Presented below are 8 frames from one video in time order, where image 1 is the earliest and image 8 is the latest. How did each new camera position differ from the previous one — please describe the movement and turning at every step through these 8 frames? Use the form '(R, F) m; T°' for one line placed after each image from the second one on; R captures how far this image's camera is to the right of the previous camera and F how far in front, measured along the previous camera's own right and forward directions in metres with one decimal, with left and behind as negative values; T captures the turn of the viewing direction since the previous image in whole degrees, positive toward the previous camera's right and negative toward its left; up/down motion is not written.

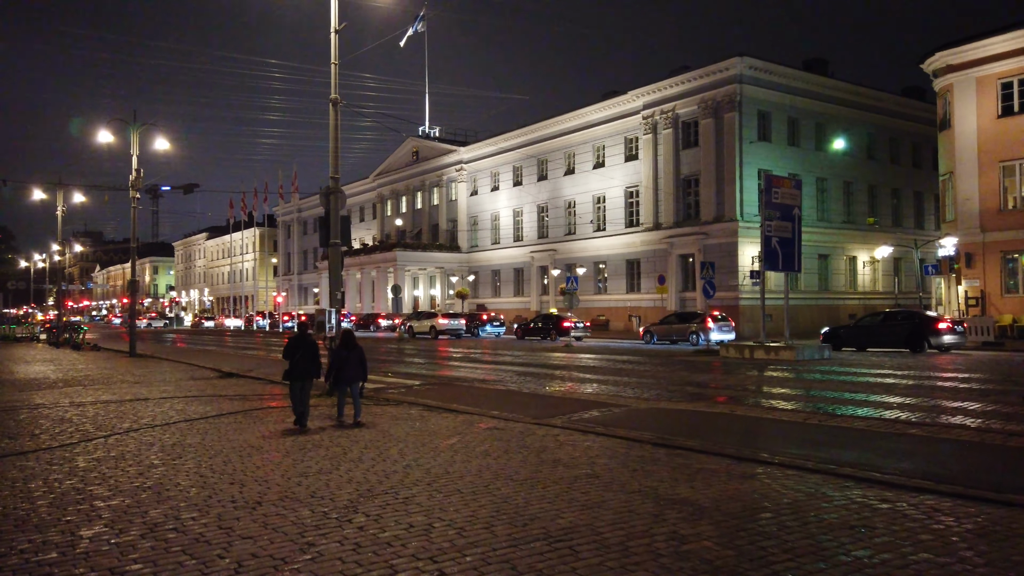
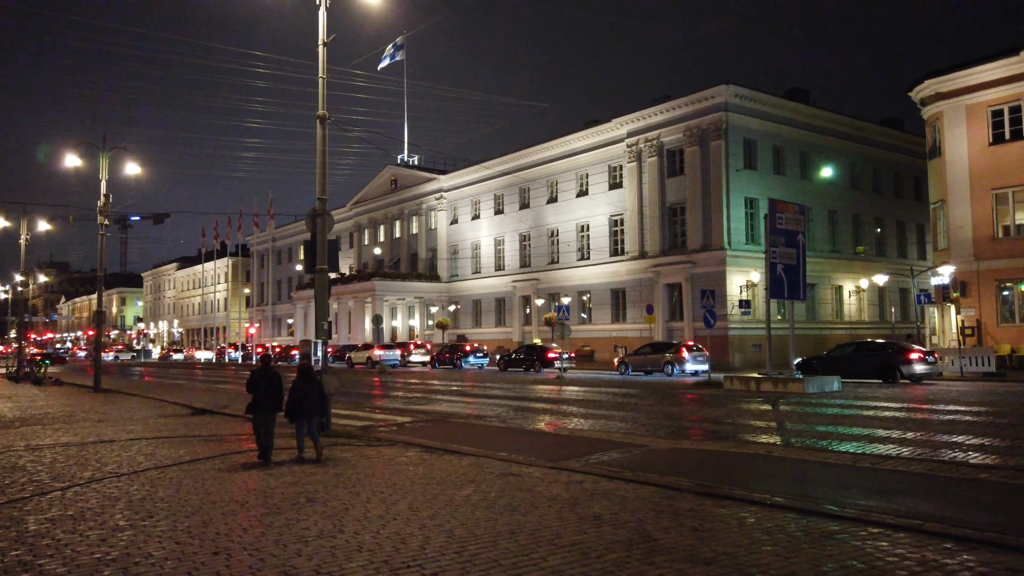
(-0.5, +1.1) m; +2°
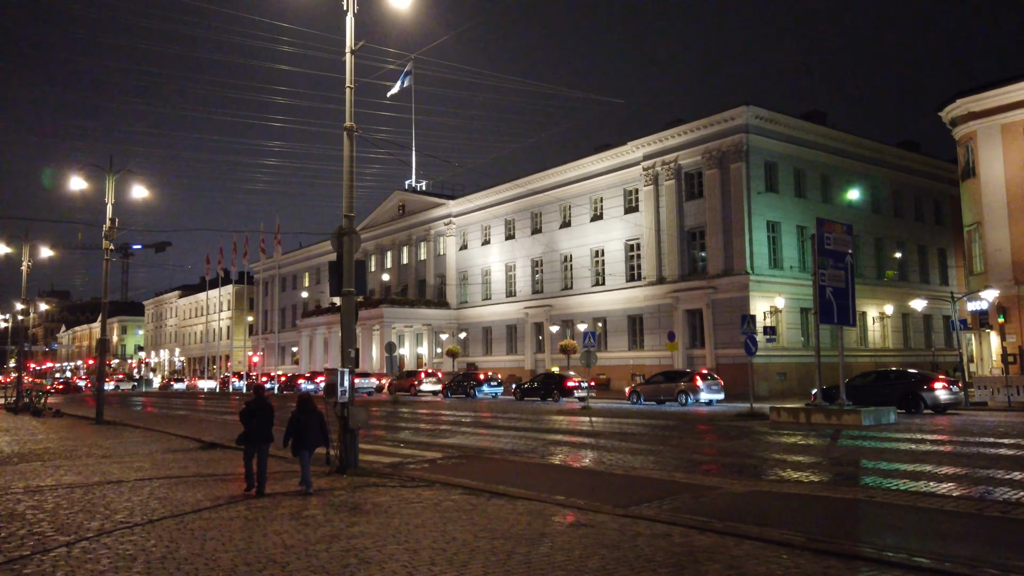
(-0.8, +1.2) m; 0°
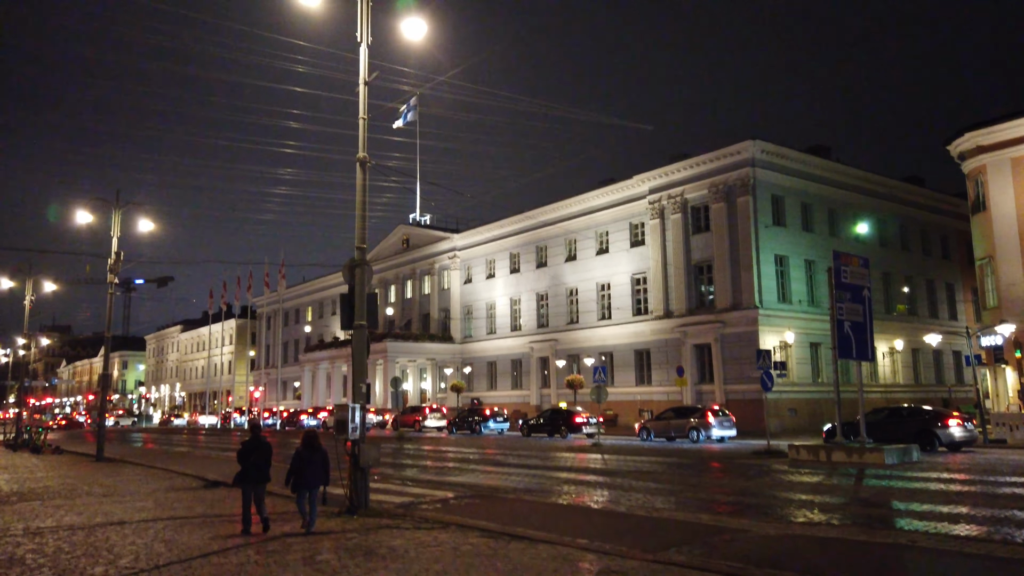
(-0.3, +0.3) m; 0°
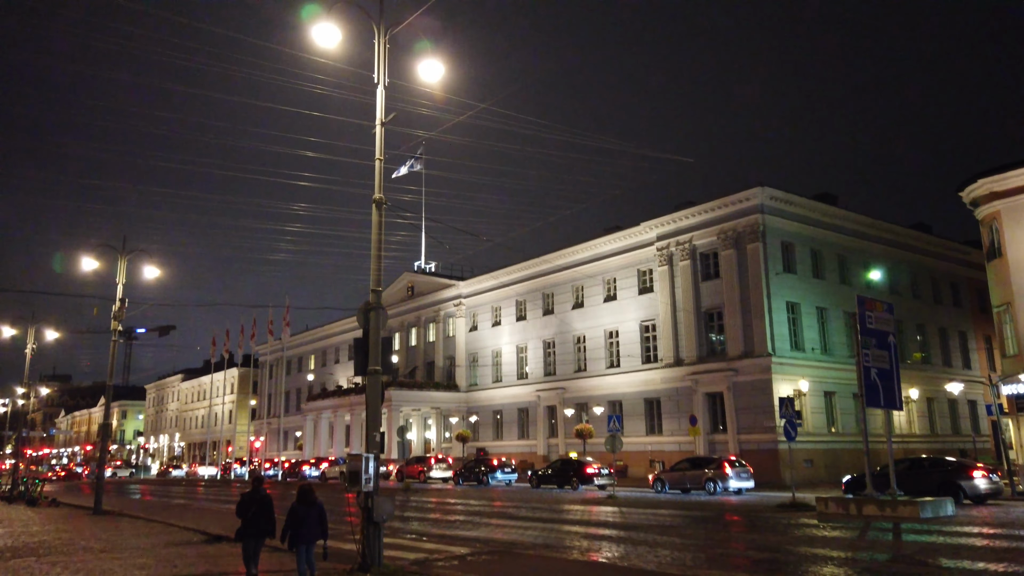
(-0.3, +0.5) m; 0°
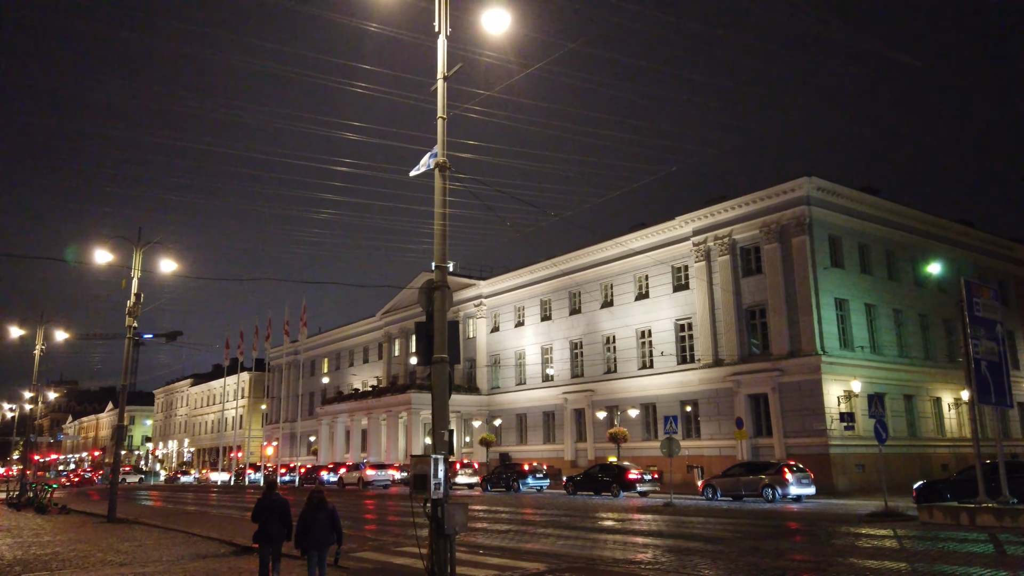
(-1.2, +1.9) m; 0°
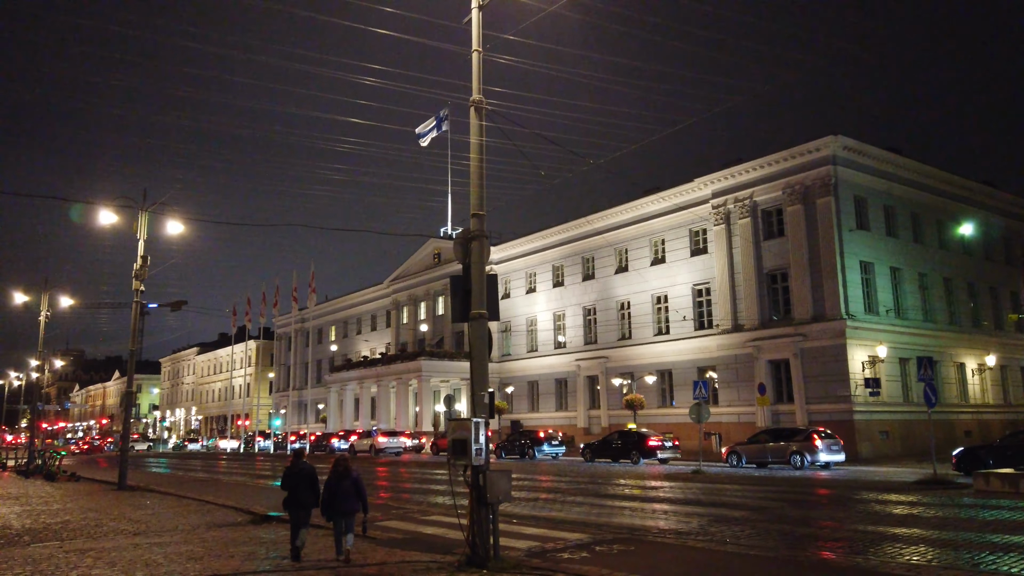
(-0.6, +0.9) m; 0°
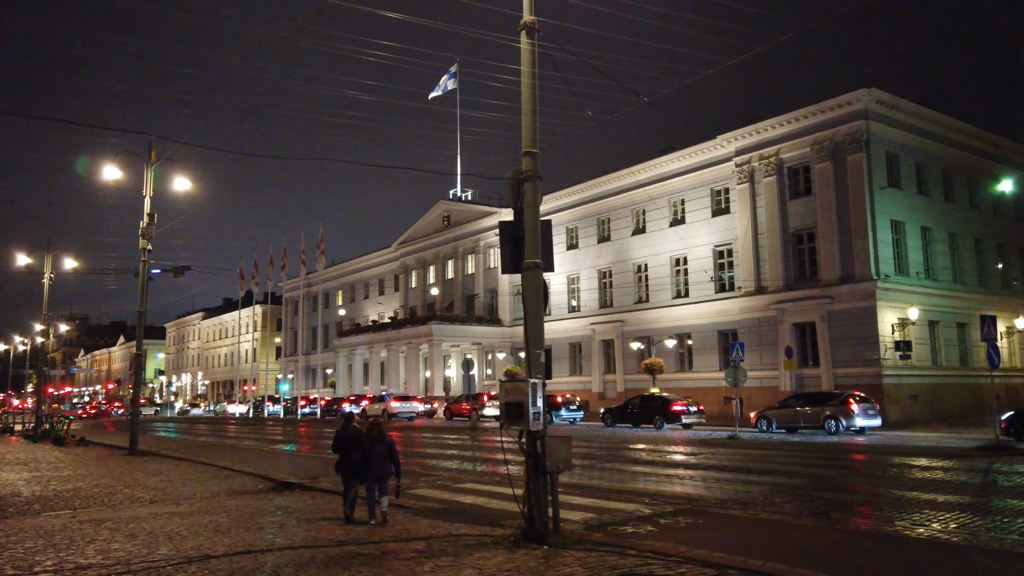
(-0.7, +1.1) m; 0°
